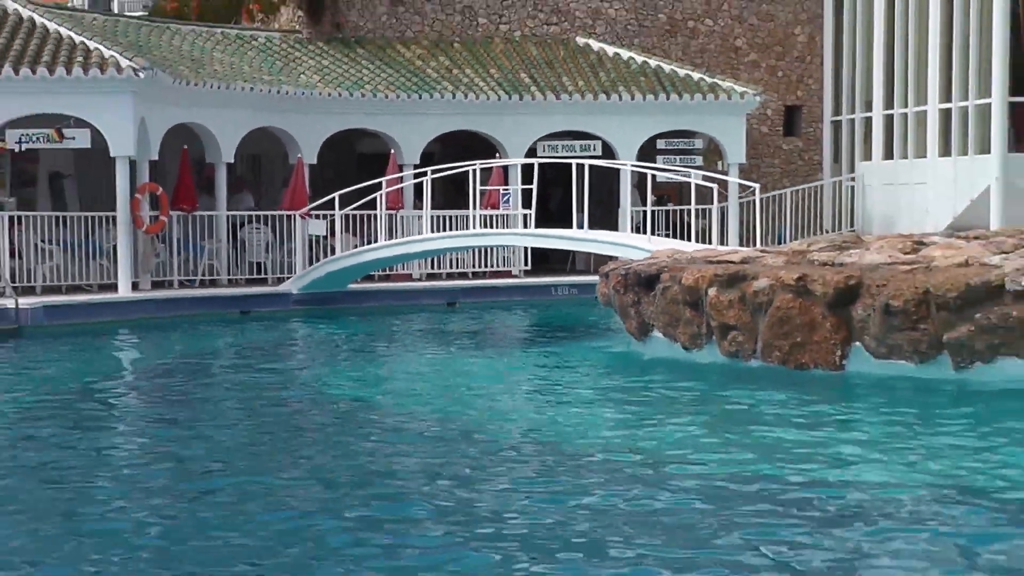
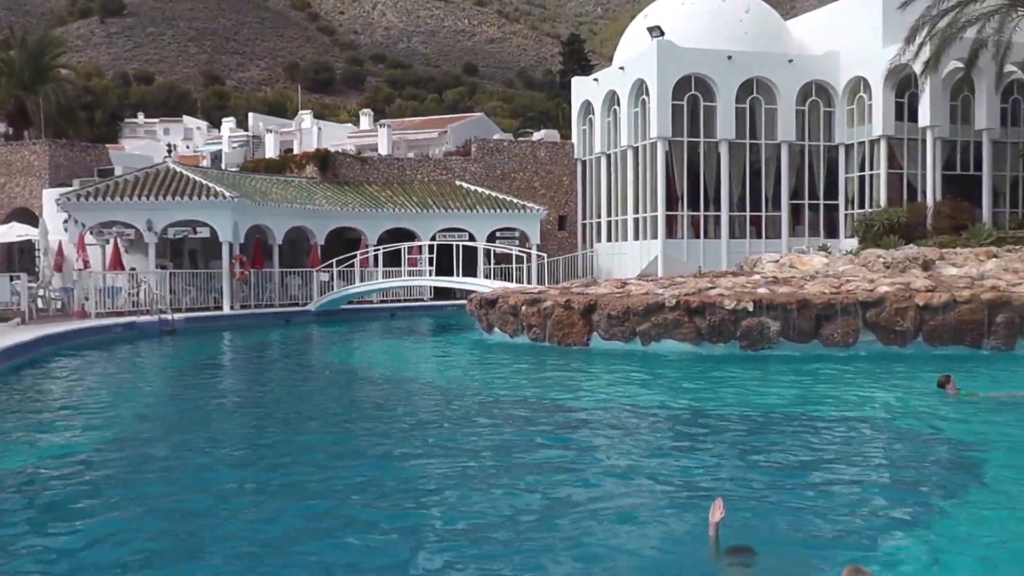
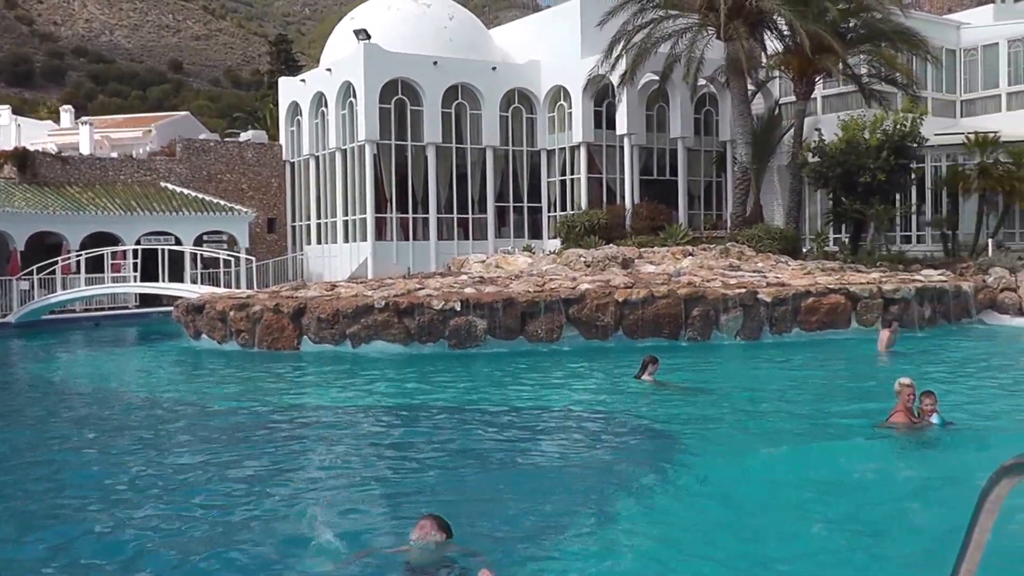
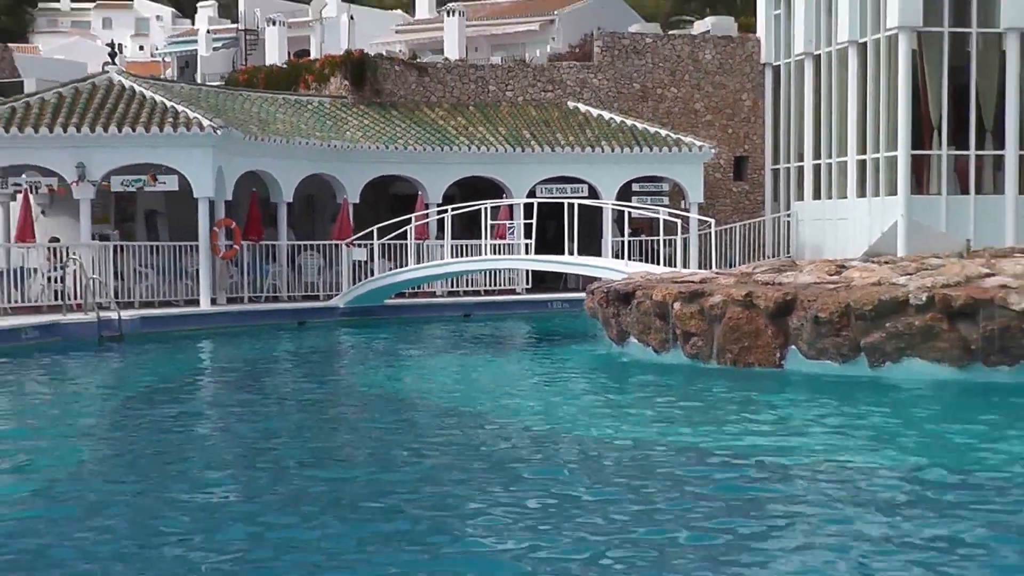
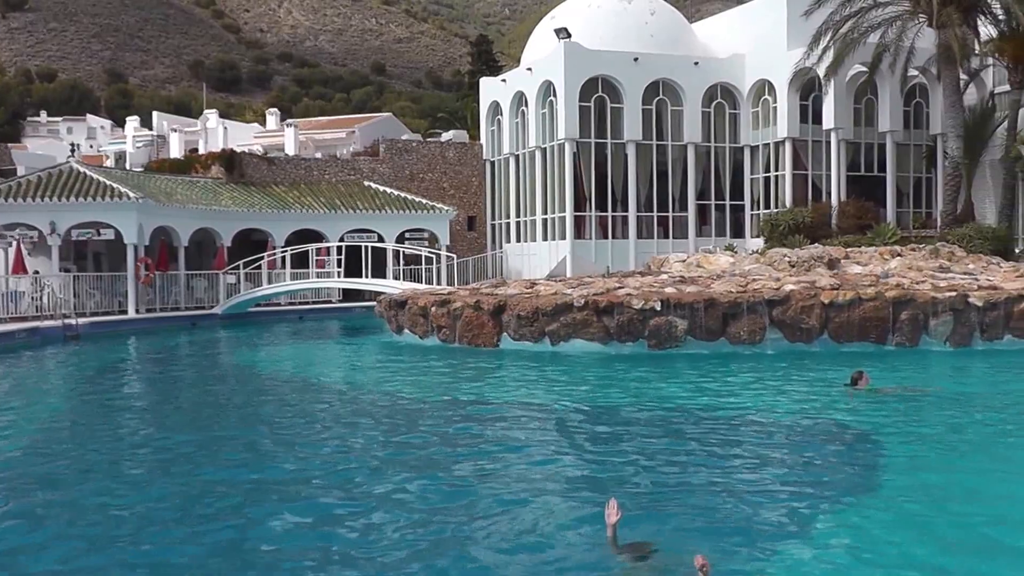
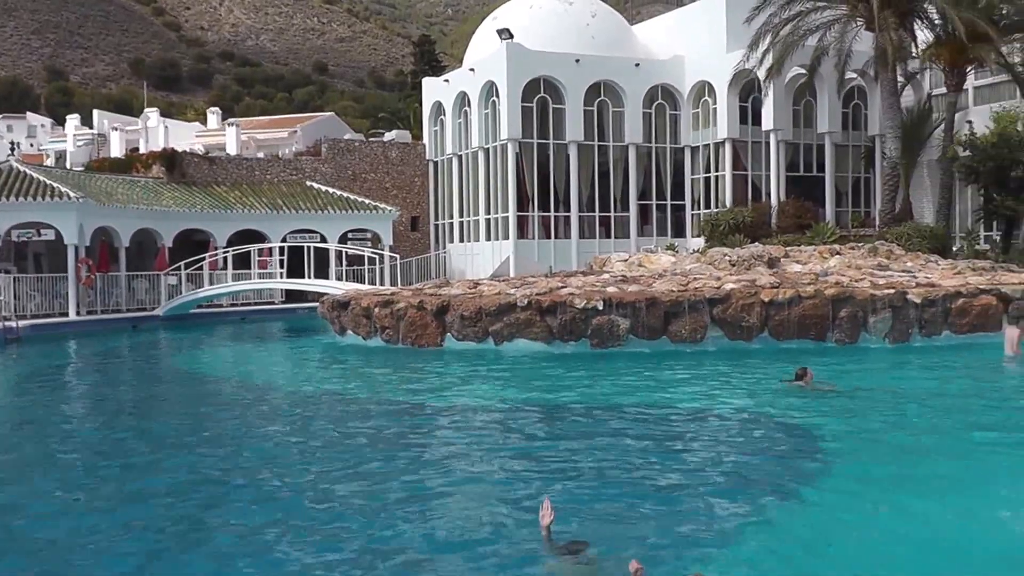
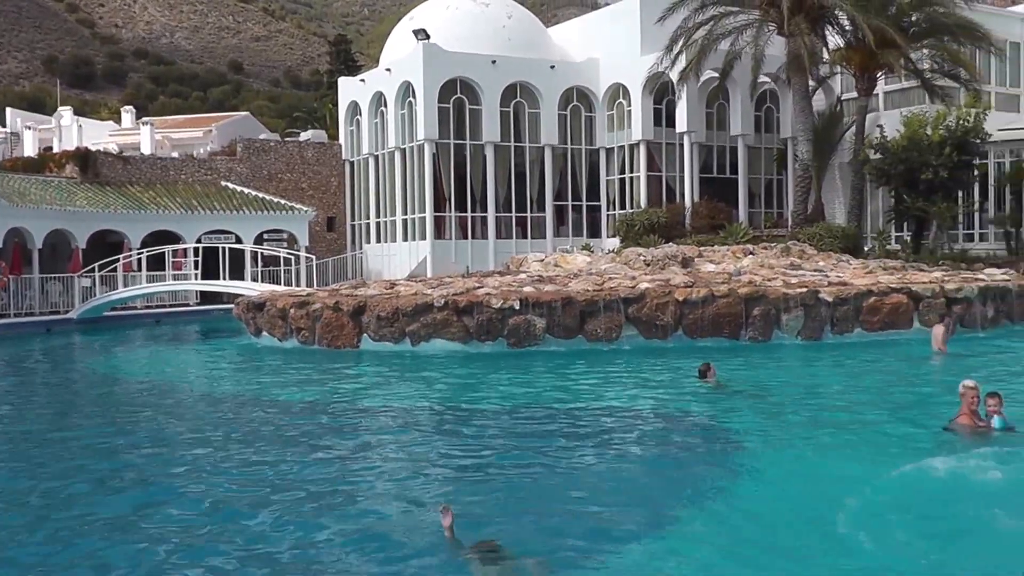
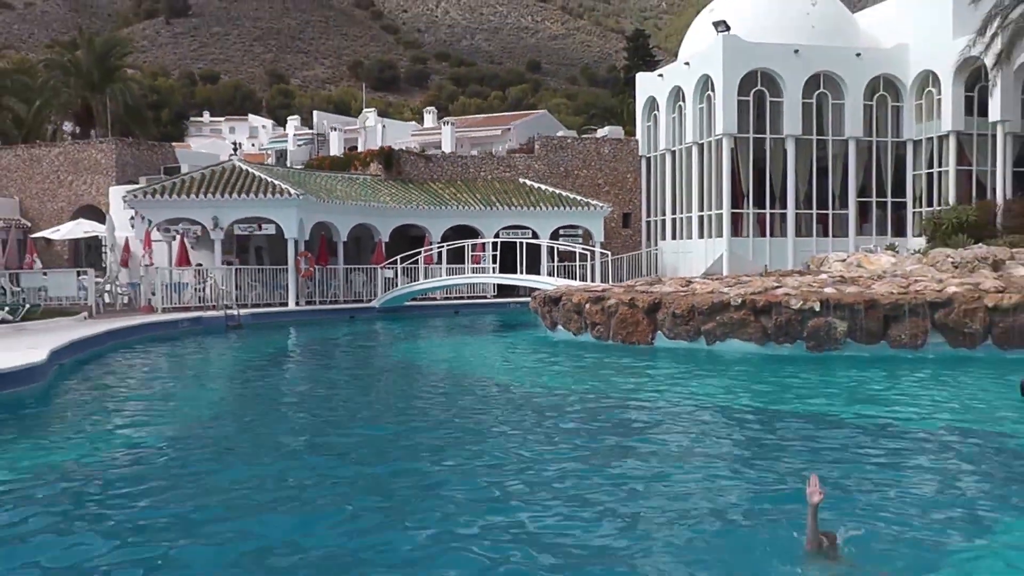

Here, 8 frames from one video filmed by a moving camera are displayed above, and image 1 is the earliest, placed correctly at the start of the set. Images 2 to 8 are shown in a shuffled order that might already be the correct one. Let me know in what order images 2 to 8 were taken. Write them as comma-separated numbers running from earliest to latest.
4, 8, 2, 5, 6, 7, 3
